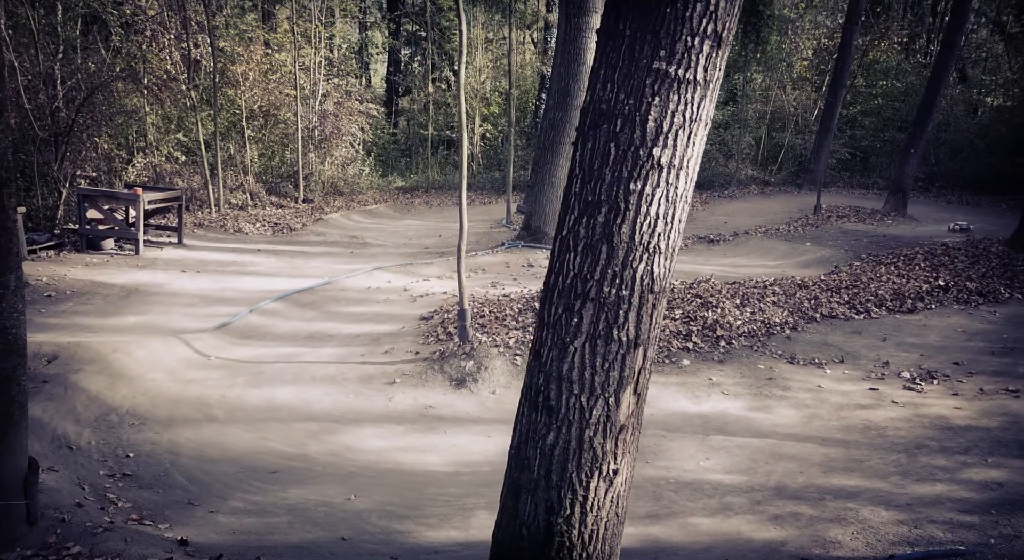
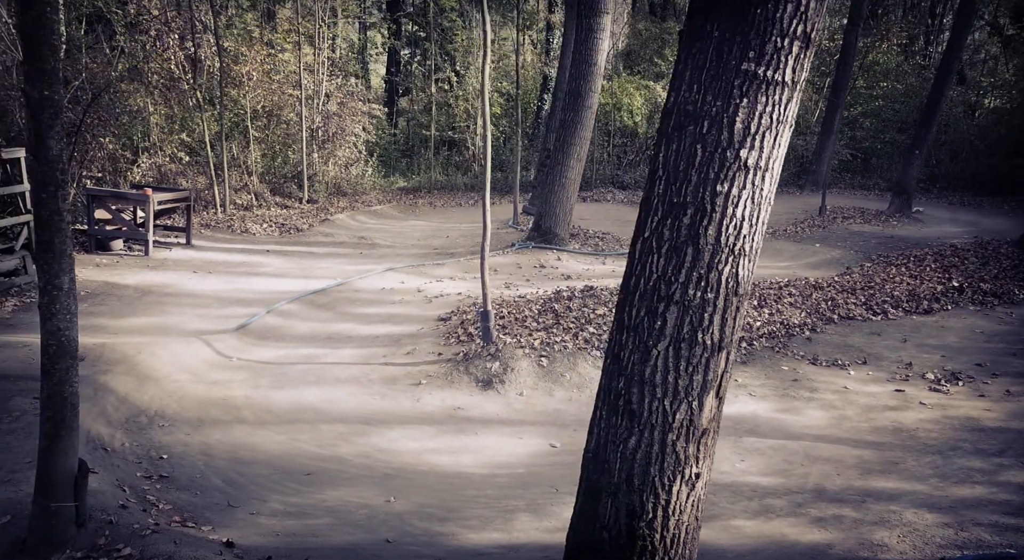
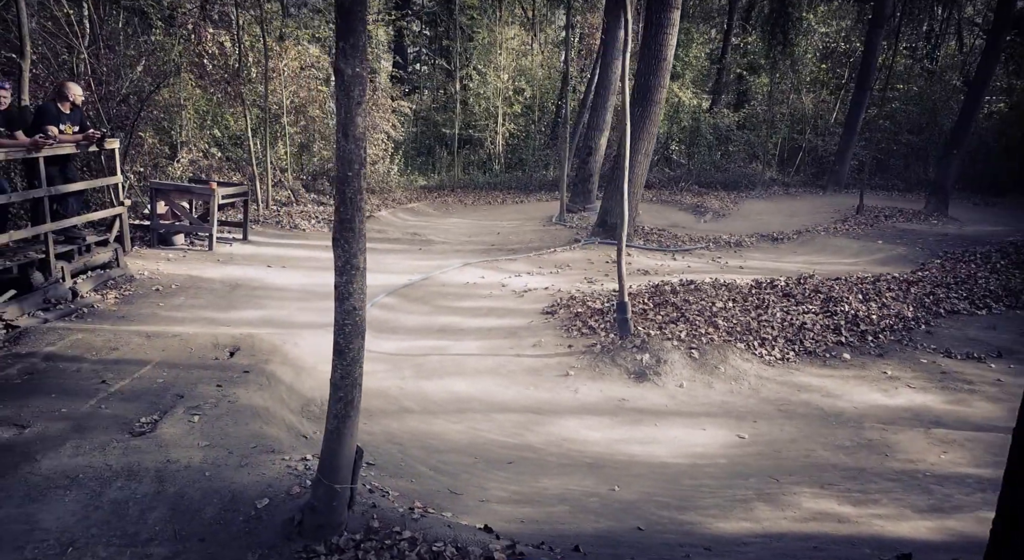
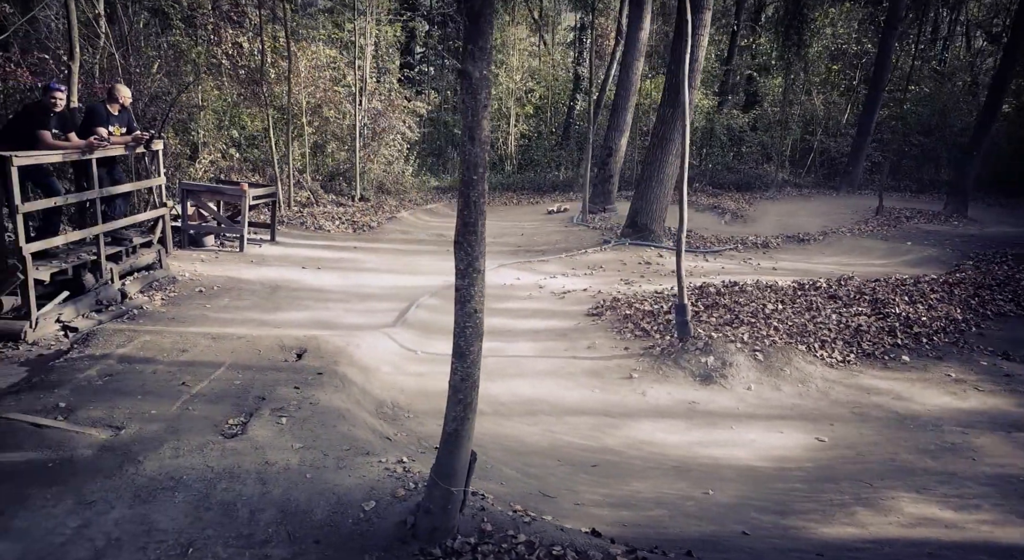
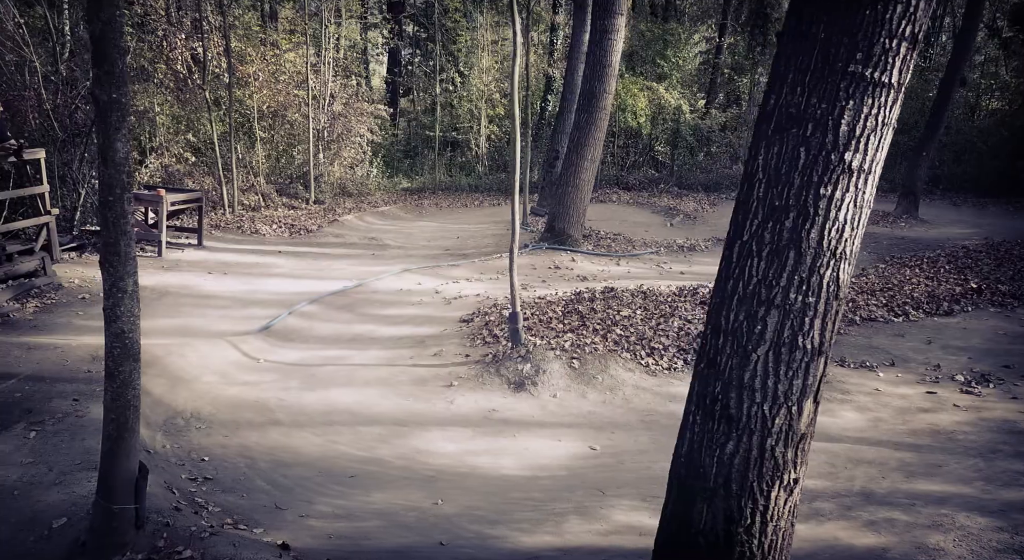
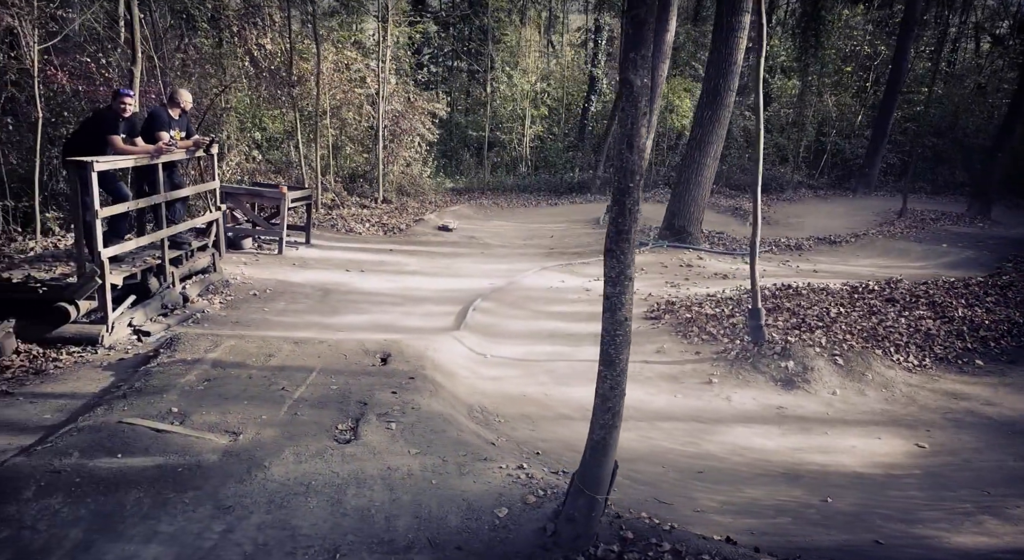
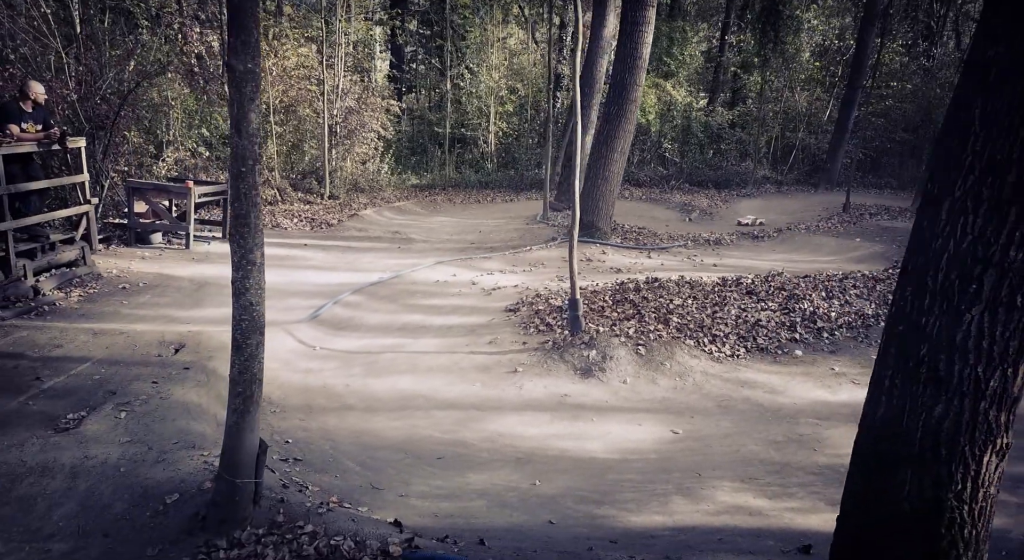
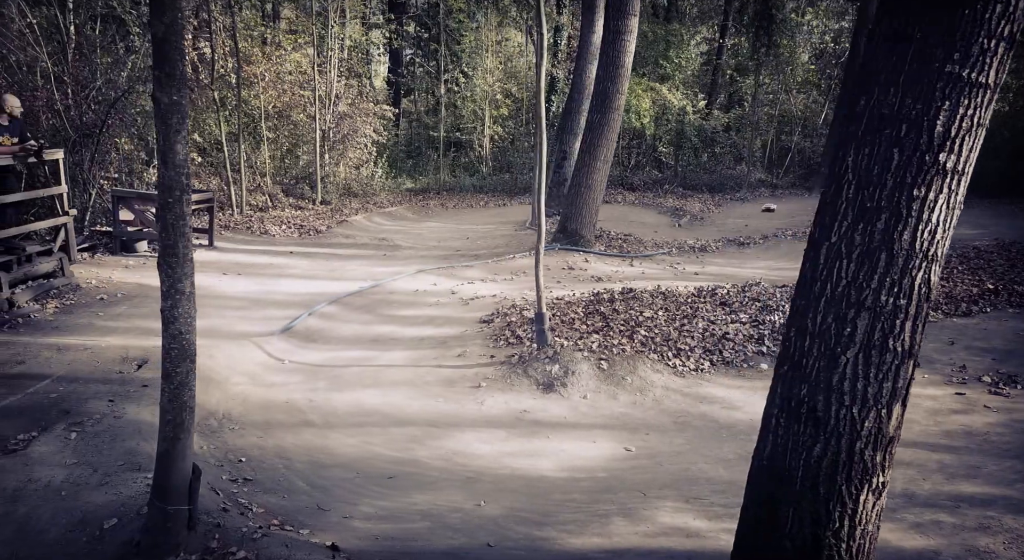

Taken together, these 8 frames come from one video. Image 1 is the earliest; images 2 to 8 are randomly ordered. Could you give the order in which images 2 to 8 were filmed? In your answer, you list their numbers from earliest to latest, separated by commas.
2, 5, 8, 7, 3, 4, 6
